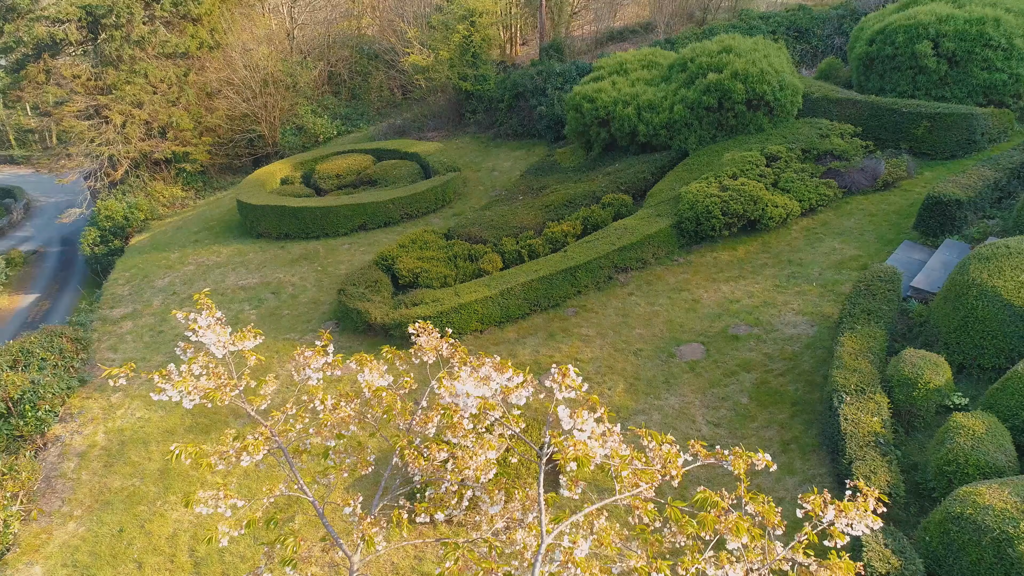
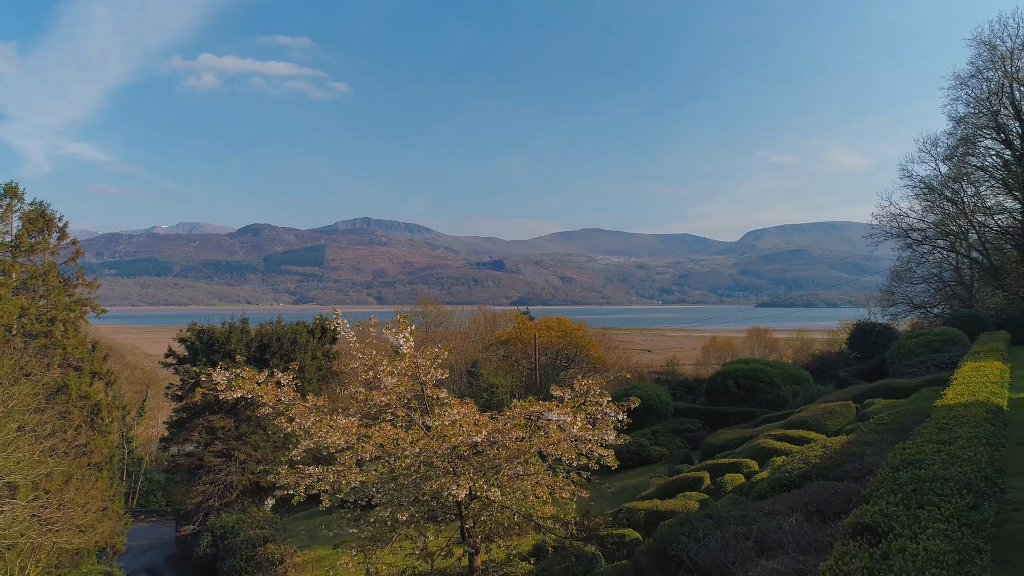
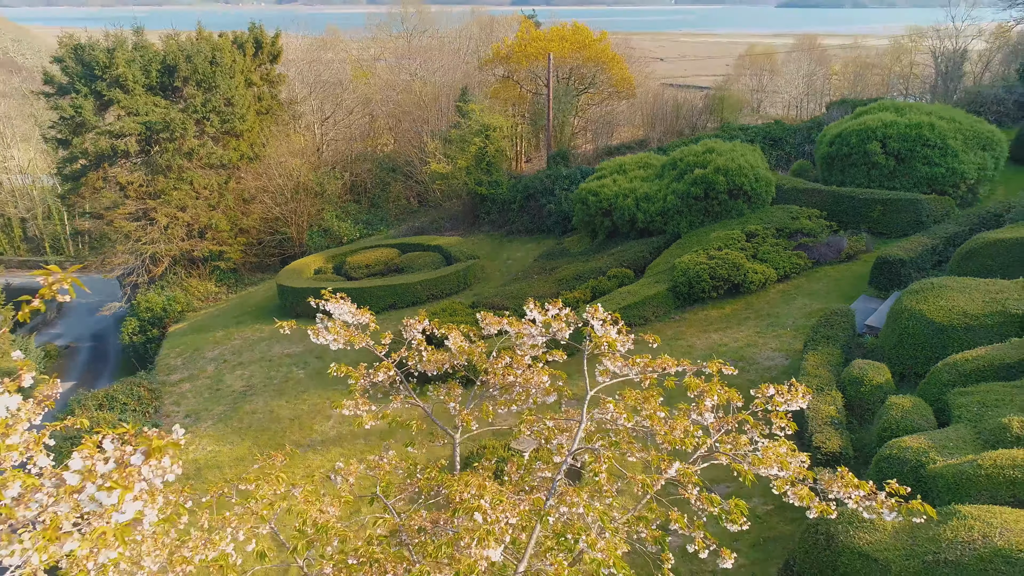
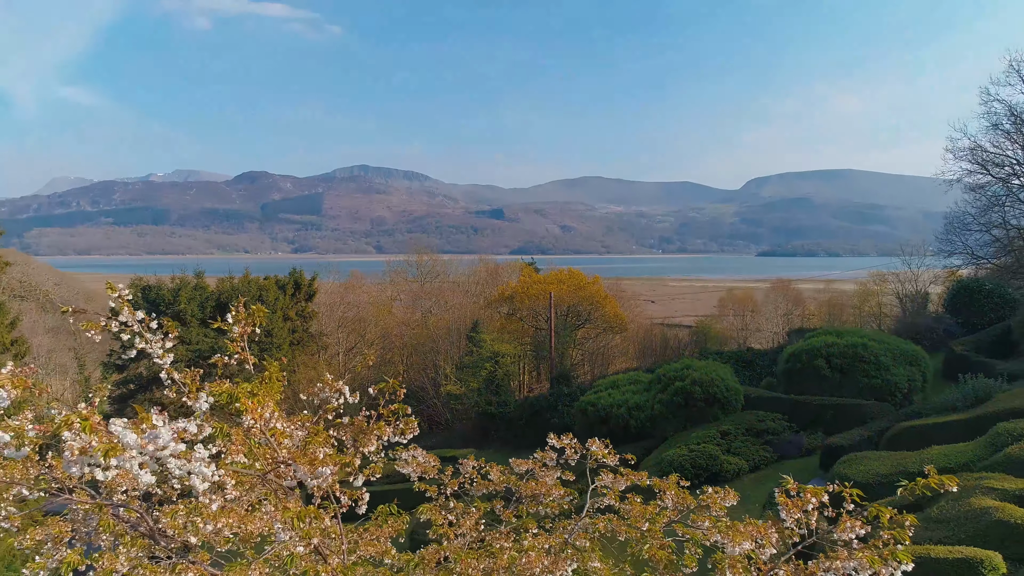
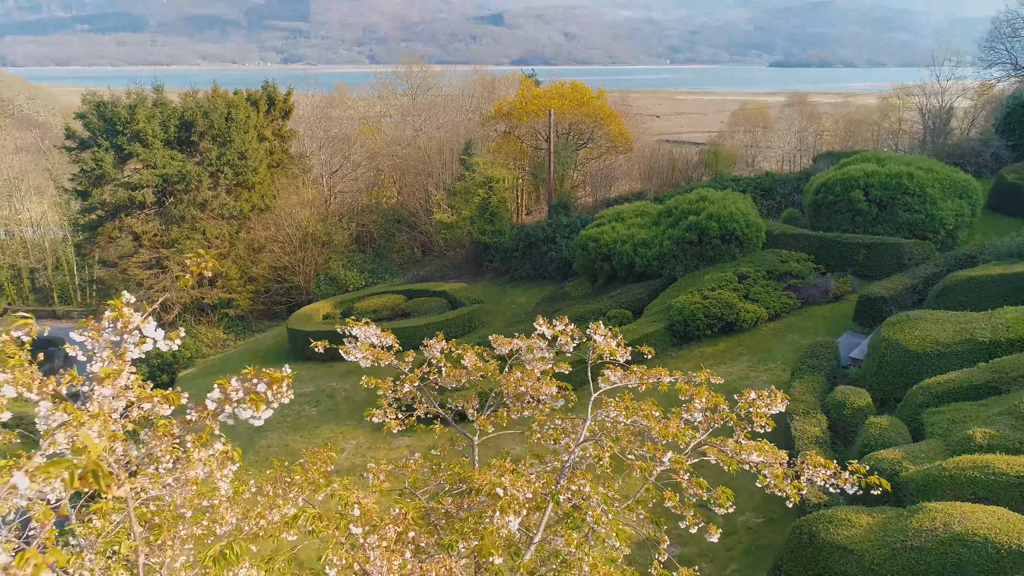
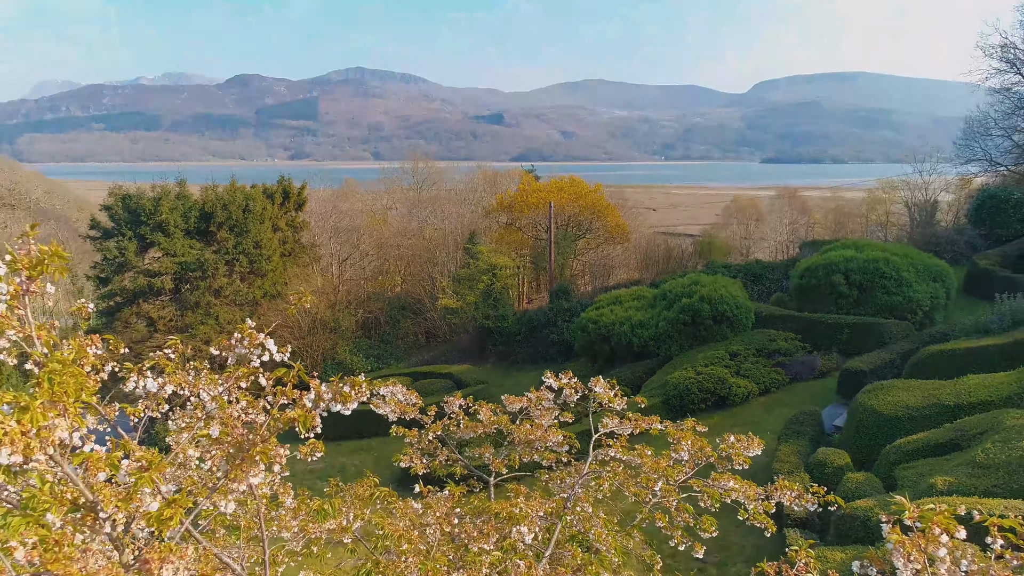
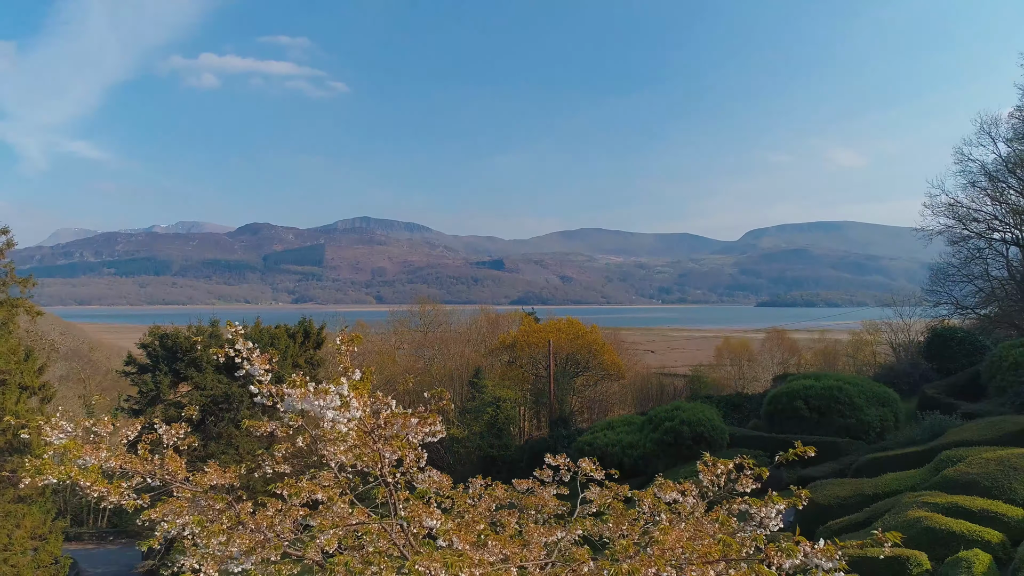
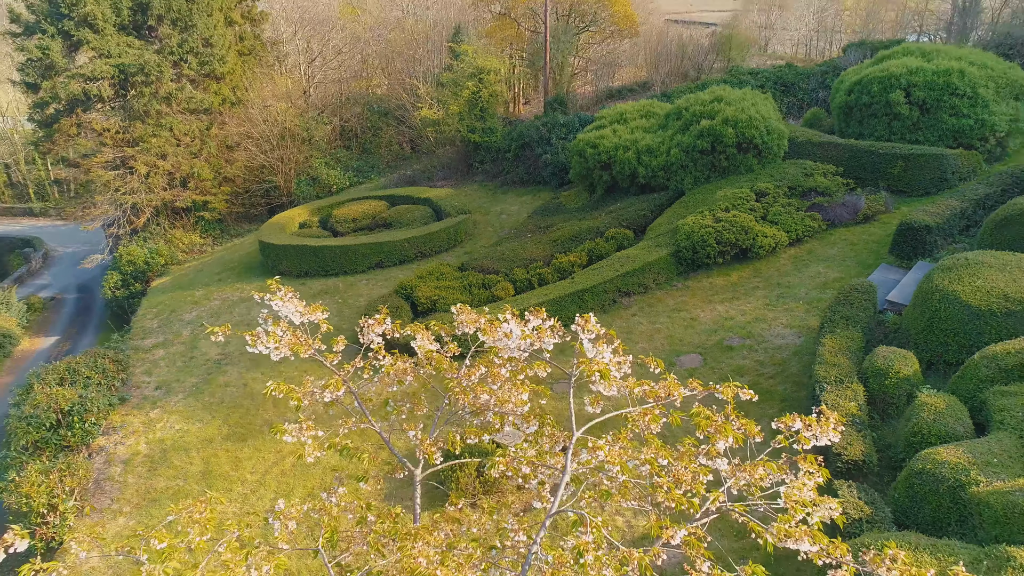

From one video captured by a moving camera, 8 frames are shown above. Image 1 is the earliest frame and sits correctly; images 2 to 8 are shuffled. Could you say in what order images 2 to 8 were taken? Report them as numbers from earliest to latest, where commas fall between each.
8, 3, 5, 6, 4, 7, 2
